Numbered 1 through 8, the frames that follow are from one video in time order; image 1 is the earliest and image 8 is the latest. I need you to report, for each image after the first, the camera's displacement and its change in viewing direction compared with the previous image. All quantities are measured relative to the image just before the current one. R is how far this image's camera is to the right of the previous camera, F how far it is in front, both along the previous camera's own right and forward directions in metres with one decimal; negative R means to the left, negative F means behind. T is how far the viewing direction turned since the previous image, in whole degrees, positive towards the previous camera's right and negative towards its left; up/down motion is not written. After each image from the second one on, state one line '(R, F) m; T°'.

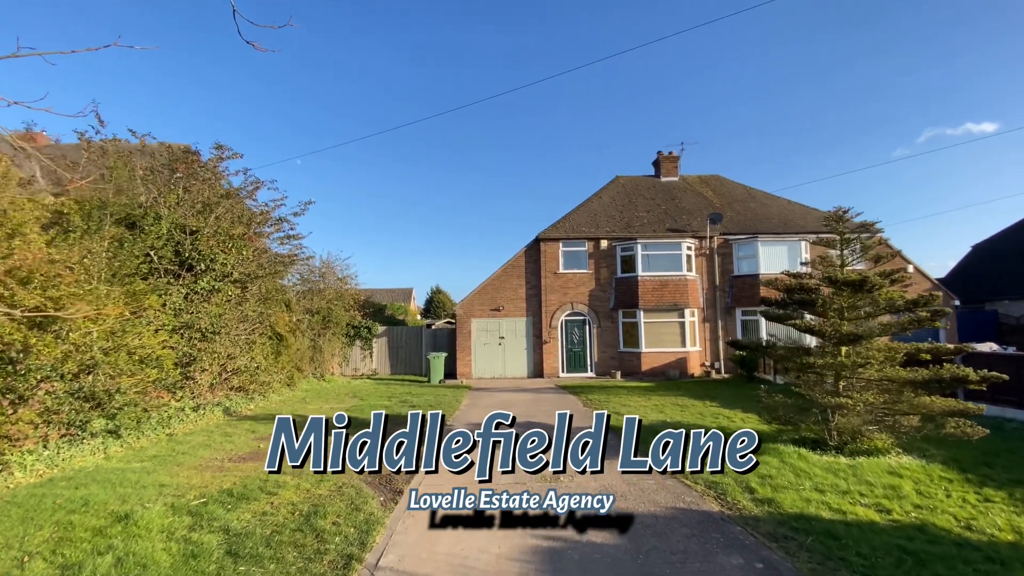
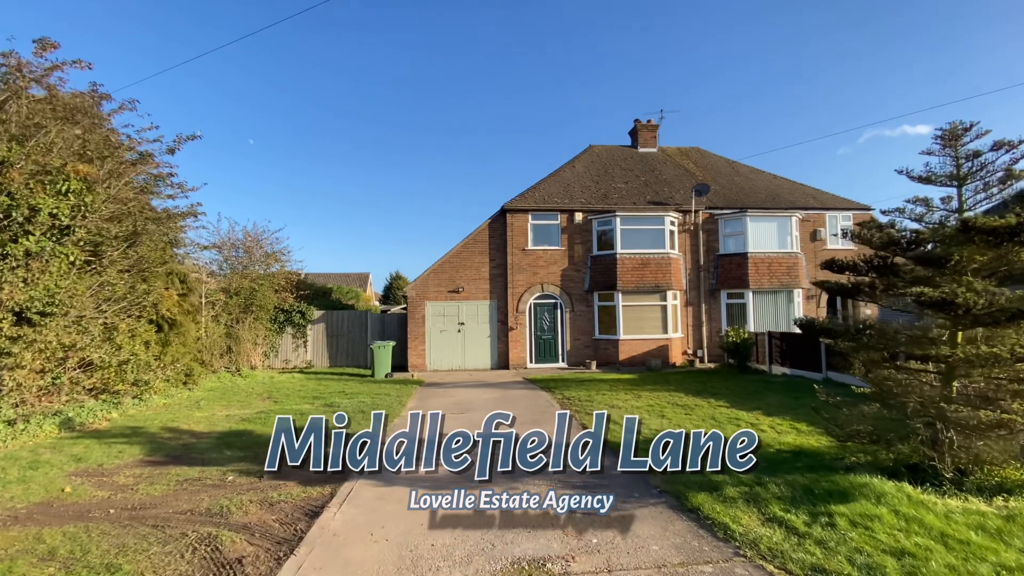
(+0.1, +2.7) m; +4°
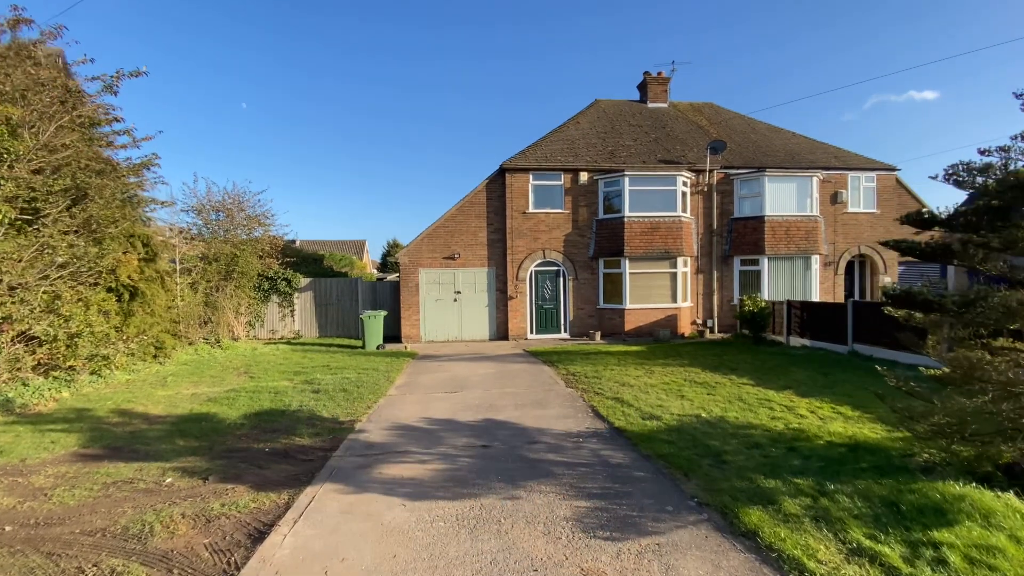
(0.0, +1.1) m; 0°
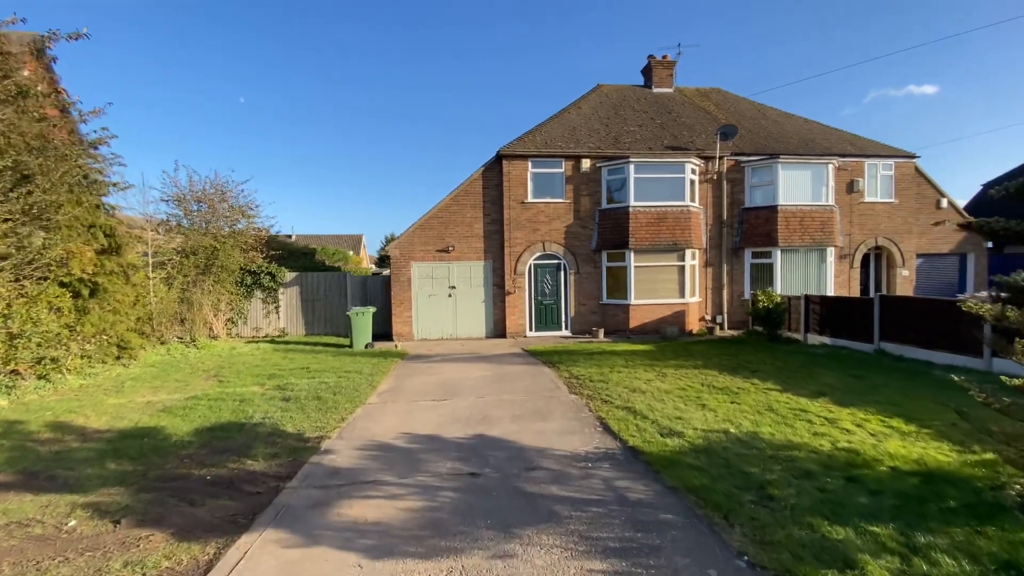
(+0.1, +0.9) m; 0°
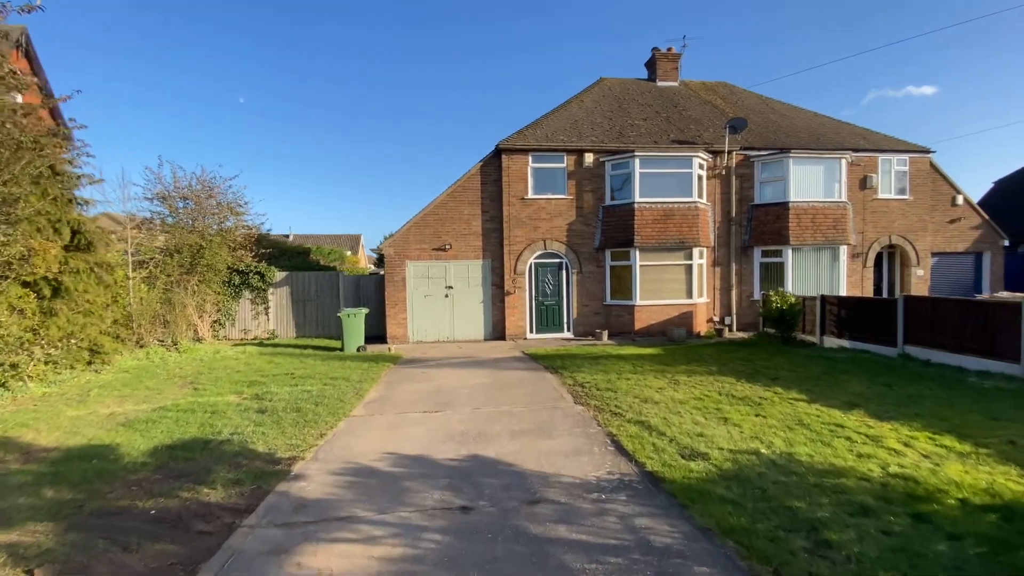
(0.0, +0.7) m; 0°
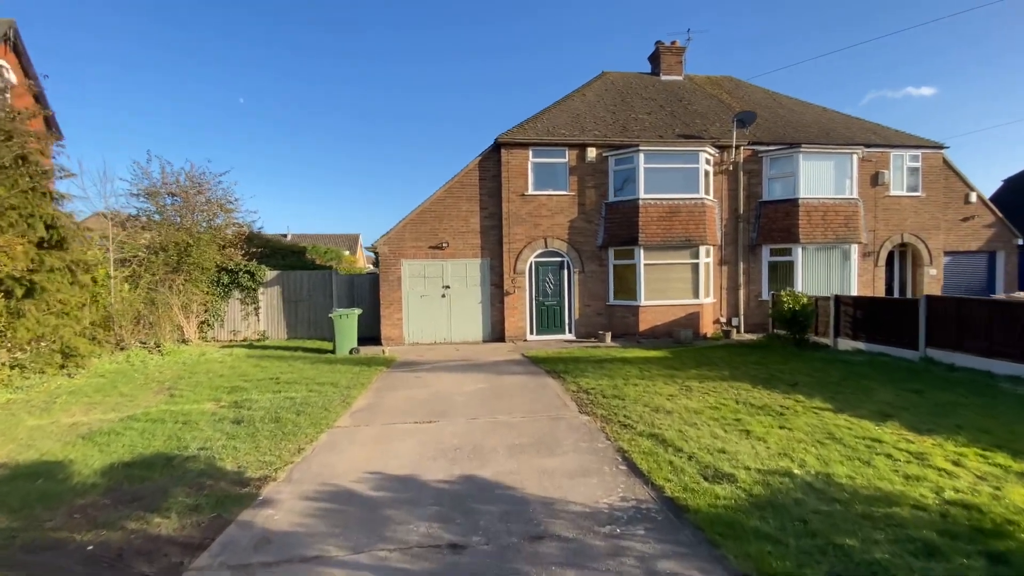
(0.0, +0.5) m; 0°
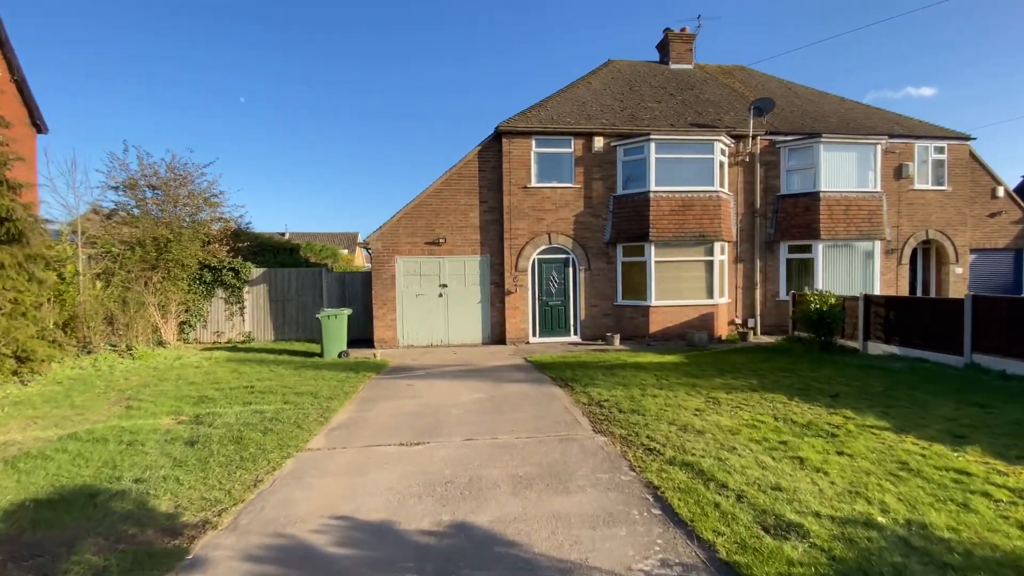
(0.0, +0.9) m; 0°
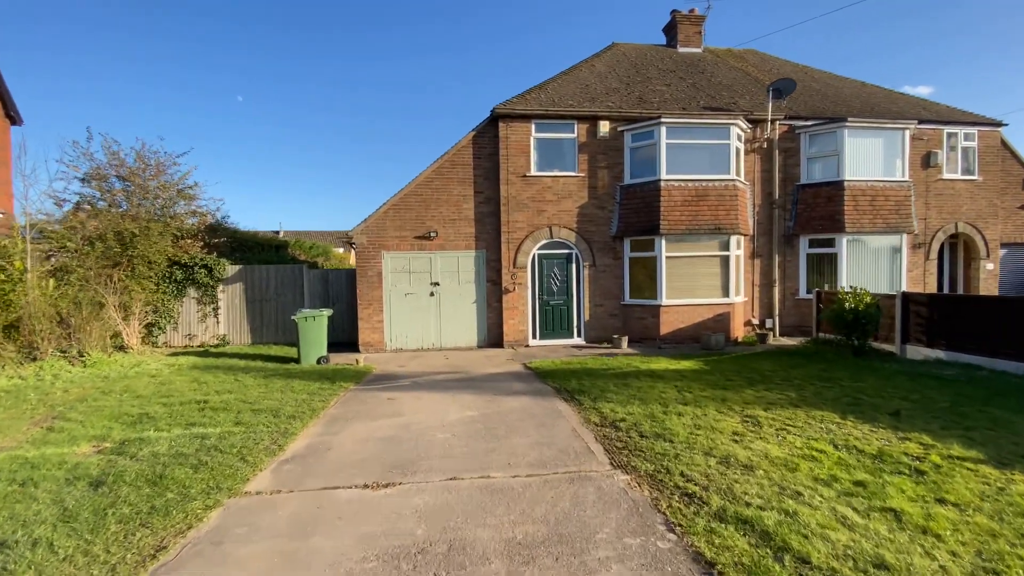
(0.0, +1.1) m; 0°
